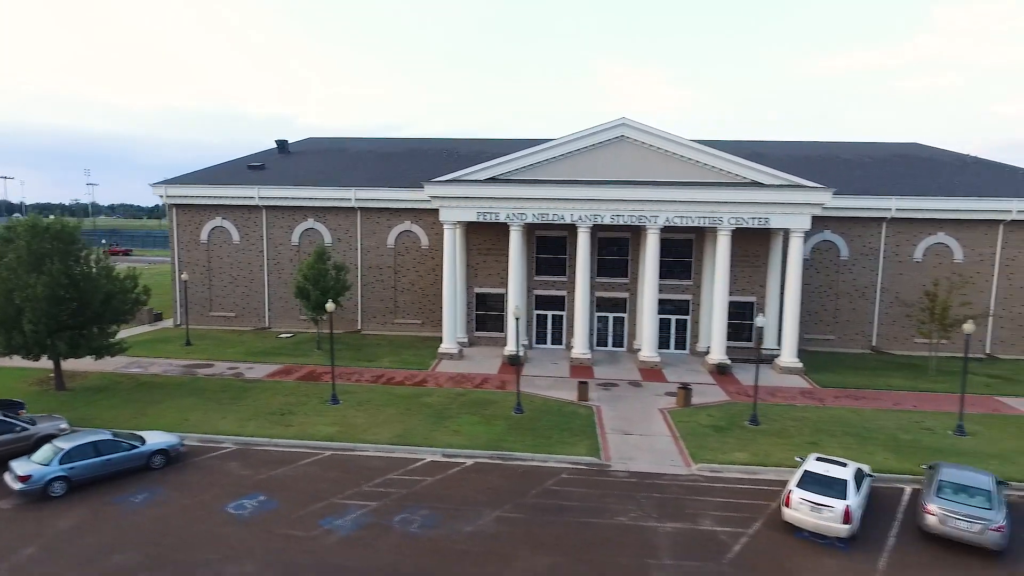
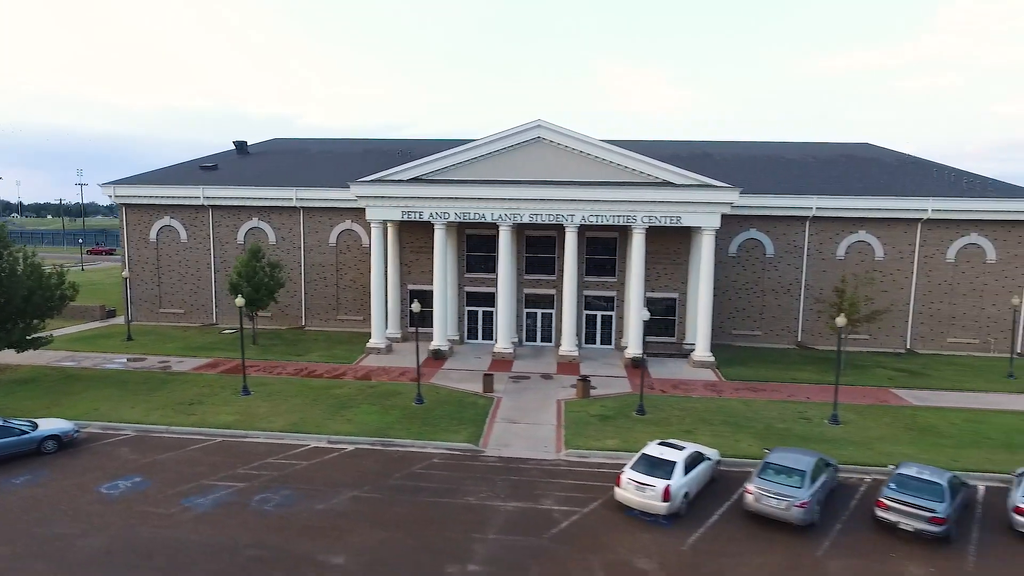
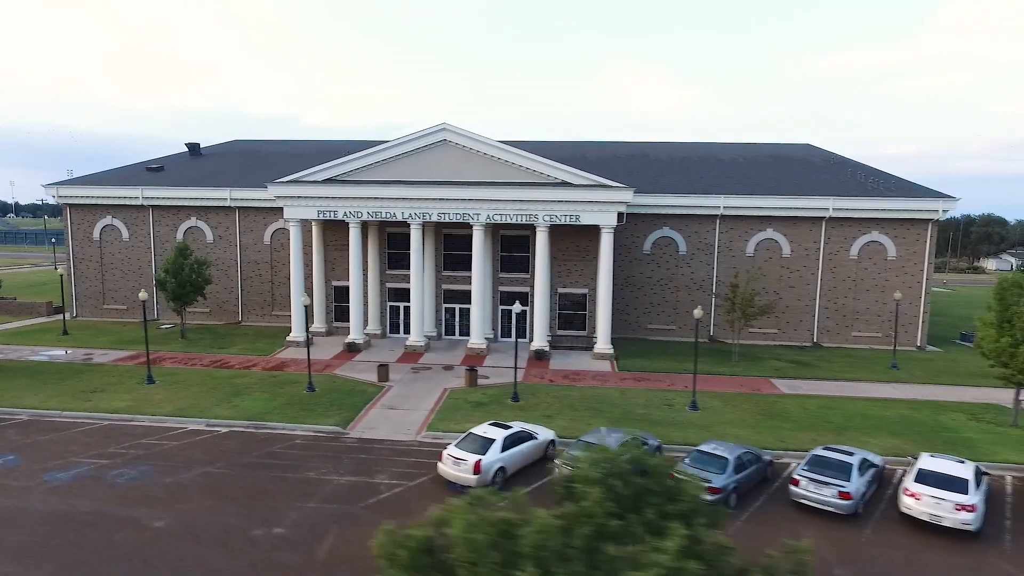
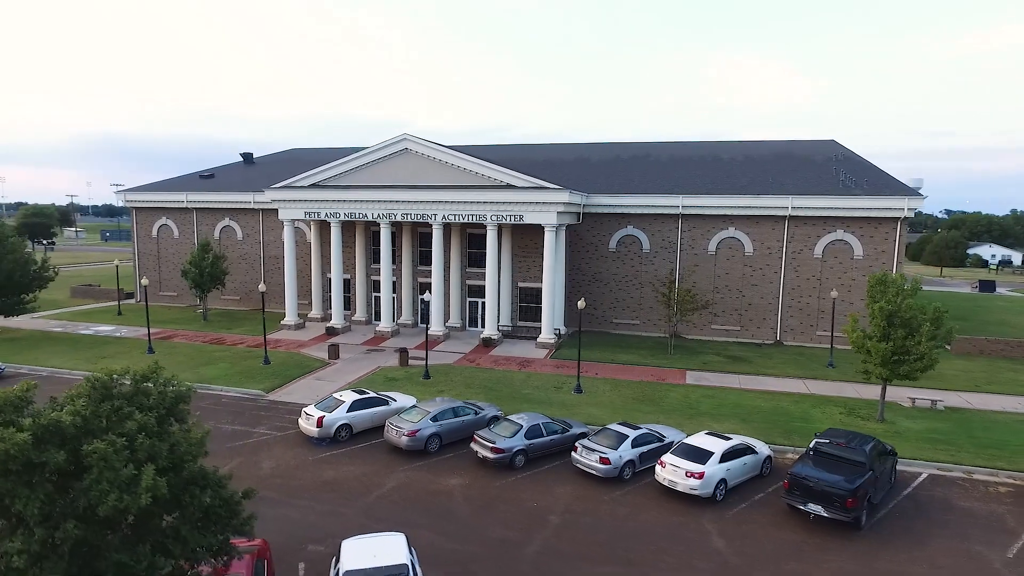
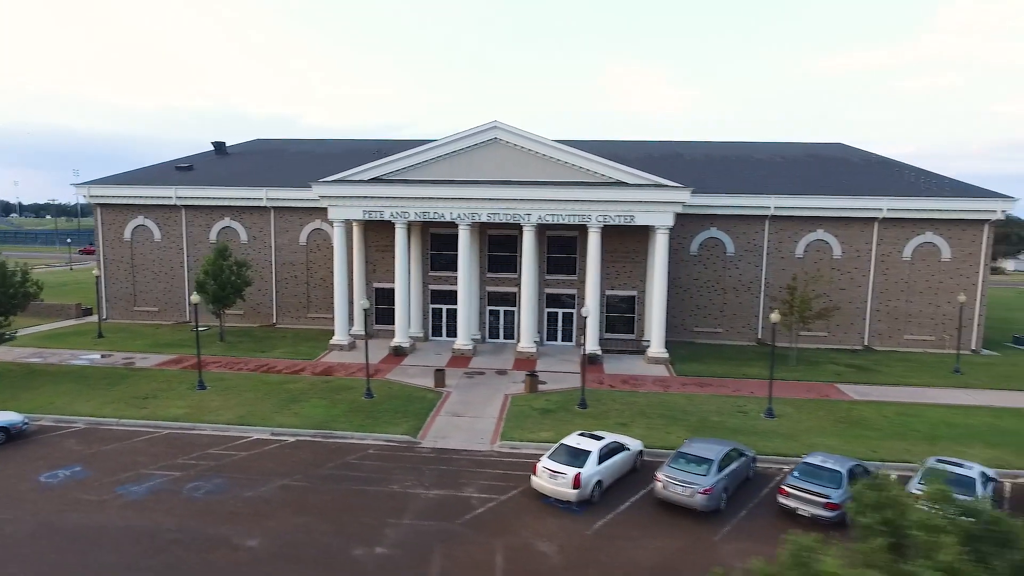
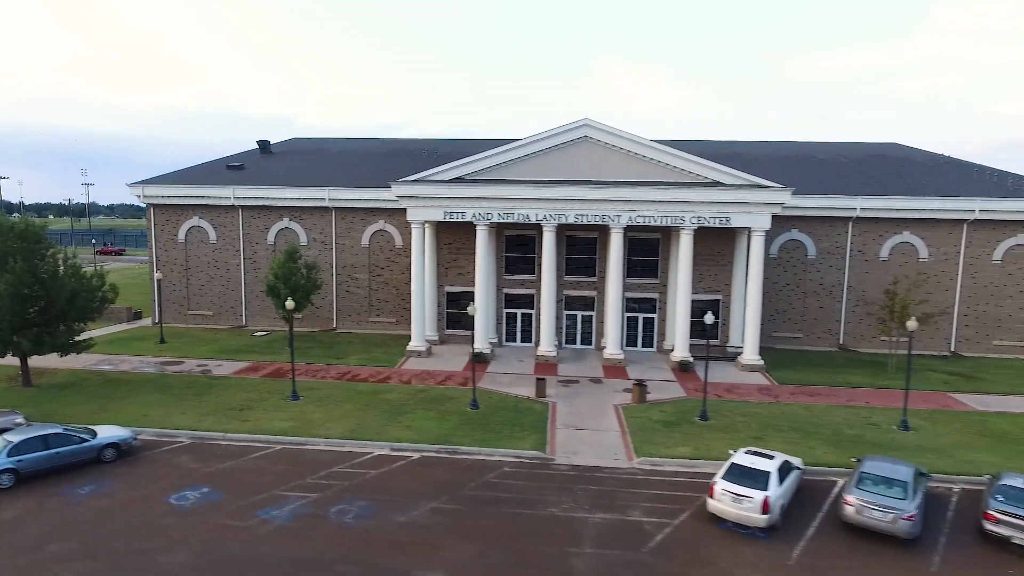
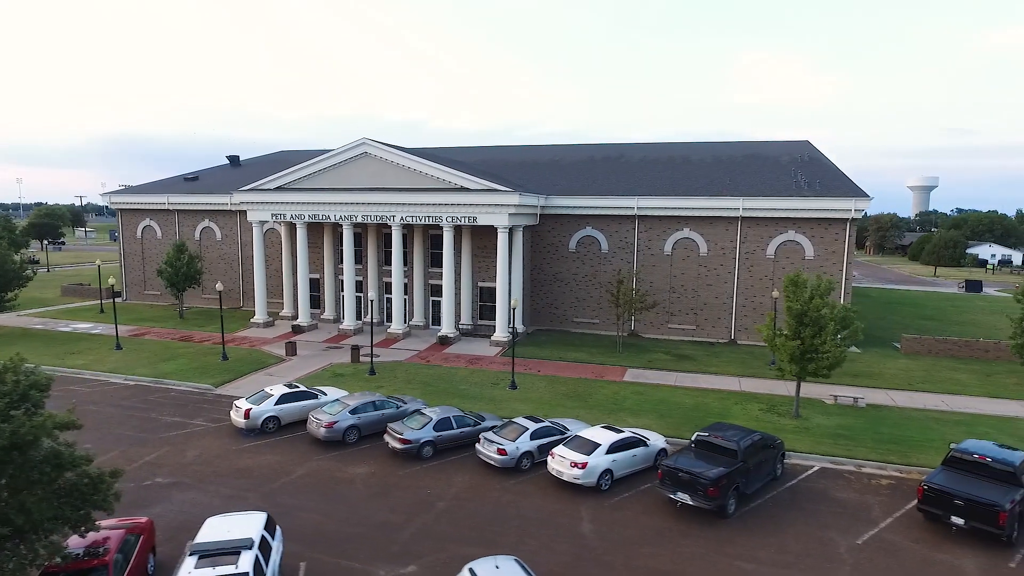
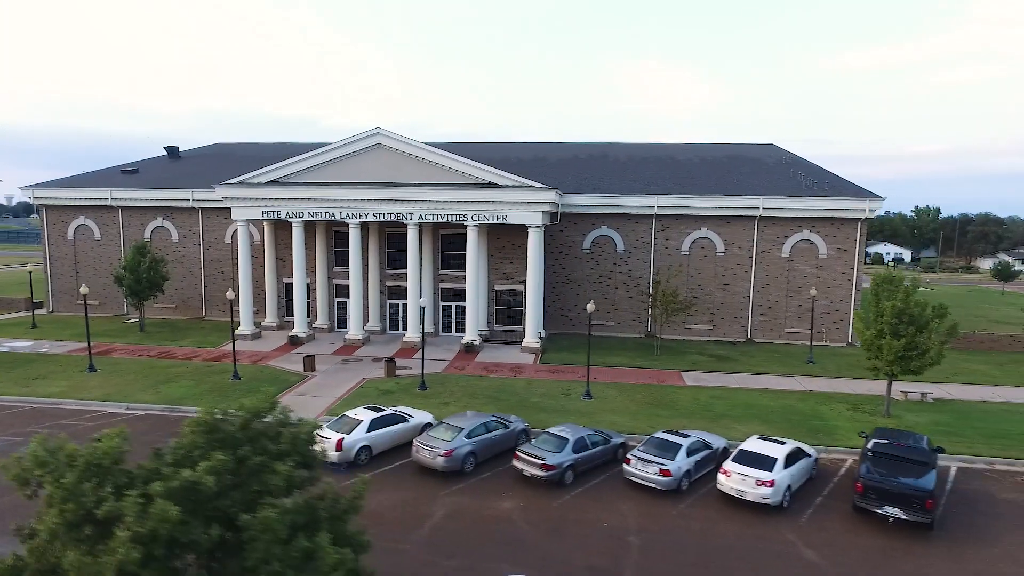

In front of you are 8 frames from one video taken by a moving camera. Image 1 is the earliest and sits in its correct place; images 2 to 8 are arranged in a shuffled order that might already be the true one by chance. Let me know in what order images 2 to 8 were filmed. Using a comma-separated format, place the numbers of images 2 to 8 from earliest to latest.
6, 2, 5, 3, 8, 4, 7
